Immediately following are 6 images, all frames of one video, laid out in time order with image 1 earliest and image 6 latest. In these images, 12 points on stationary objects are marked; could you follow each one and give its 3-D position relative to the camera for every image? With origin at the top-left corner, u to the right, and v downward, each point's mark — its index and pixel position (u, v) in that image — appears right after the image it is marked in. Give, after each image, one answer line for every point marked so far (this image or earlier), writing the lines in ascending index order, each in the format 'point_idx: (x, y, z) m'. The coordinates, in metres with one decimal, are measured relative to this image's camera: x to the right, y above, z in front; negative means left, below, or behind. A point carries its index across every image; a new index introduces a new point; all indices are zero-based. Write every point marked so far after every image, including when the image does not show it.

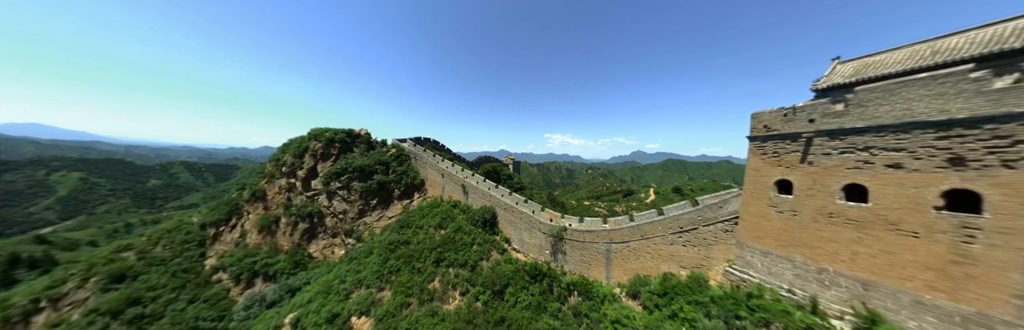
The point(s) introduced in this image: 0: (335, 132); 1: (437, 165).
0: (-15.1, +2.8, +16.3) m
1: (-6.0, -0.1, +15.3) m
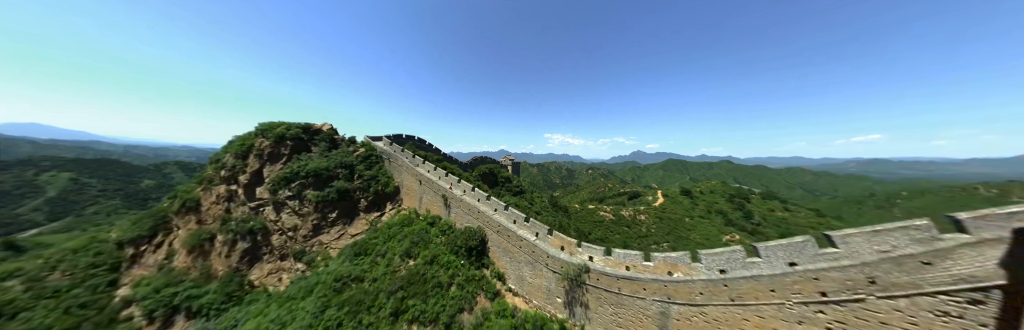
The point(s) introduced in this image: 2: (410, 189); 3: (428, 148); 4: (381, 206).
0: (-15.3, +2.6, +13.1) m
1: (-6.2, -0.3, +12.1) m
2: (-6.3, -1.5, +11.9) m
3: (-8.4, +1.6, +19.2) m
4: (-8.3, -2.6, +12.1) m
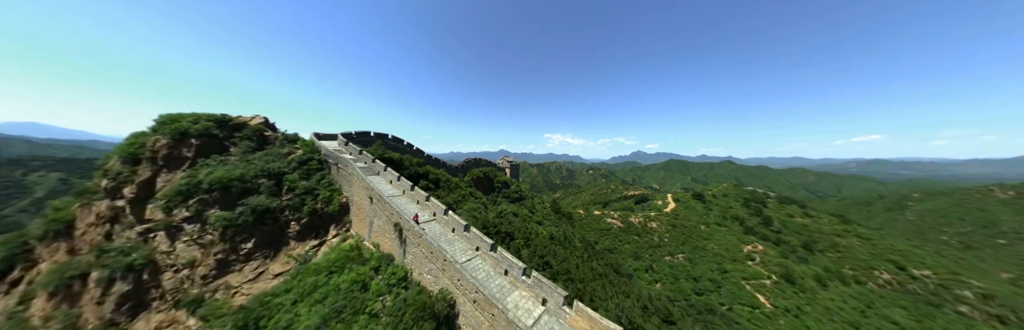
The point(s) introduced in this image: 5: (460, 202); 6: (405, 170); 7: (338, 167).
0: (-15.6, +2.3, +9.6) m
1: (-6.5, -0.6, +8.6) m
2: (-6.6, -1.8, +8.3) m
3: (-8.7, +1.2, +15.7) m
4: (-8.6, -3.0, +8.6) m
5: (-4.5, -3.2, +16.6) m
6: (-7.7, -0.4, +13.7) m
7: (-8.5, -0.1, +9.4) m
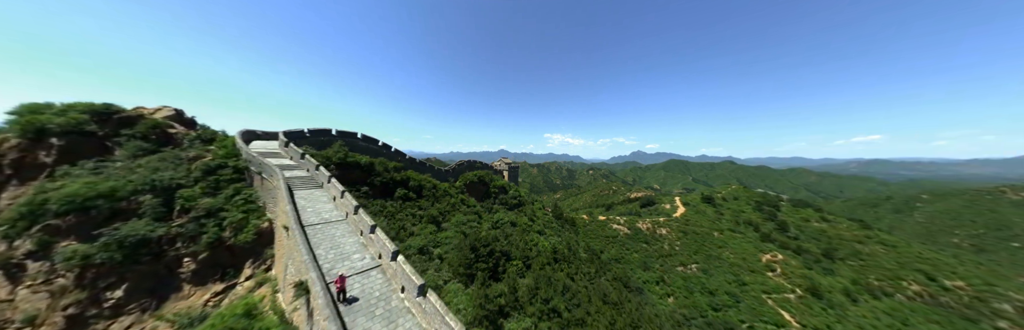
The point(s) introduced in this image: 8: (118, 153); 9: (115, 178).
0: (-15.9, +2.0, +7.0) m
1: (-6.7, -0.9, +6.0) m
2: (-6.9, -2.2, +5.8) m
3: (-9.0, +0.9, +13.1) m
4: (-8.8, -3.3, +6.0) m
5: (-4.7, -3.5, +14.0) m
6: (-7.9, -0.7, +11.1) m
7: (-8.8, -0.4, +6.9) m
8: (-13.5, +0.4, +6.7) m
9: (-12.7, -0.3, +6.3) m
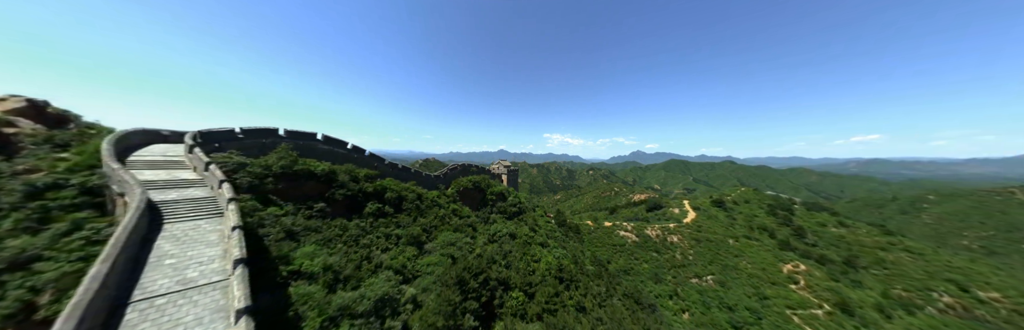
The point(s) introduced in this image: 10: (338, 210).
0: (-15.9, +1.5, +4.6) m
1: (-6.8, -1.4, +3.7) m
2: (-6.9, -2.6, +3.4) m
3: (-9.1, +0.5, +10.8) m
4: (-8.8, -3.7, +3.6) m
5: (-4.8, -3.9, +11.7) m
6: (-8.0, -1.1, +8.8) m
7: (-8.8, -0.8, +4.5) m
8: (-13.5, 0.0, +4.4) m
9: (-12.8, -0.7, +3.9) m
10: (-7.9, -2.0, +8.8) m
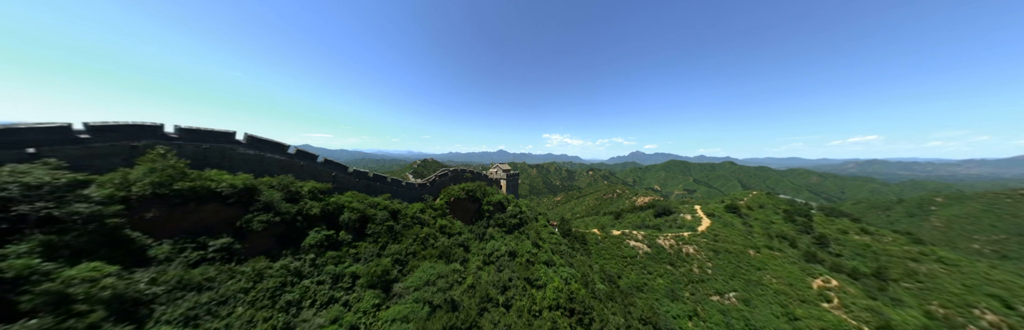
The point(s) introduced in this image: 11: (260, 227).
0: (-15.9, +1.1, +1.8) m
1: (-6.7, -1.8, +0.9) m
2: (-6.8, -3.0, +0.7) m
3: (-9.0, +0.1, +8.0) m
4: (-8.8, -4.1, +0.9) m
5: (-4.7, -4.3, +8.9) m
6: (-7.9, -1.6, +6.0) m
7: (-8.8, -1.3, +1.8) m
8: (-13.5, -0.4, +1.6) m
9: (-12.7, -1.1, +1.1) m
10: (-7.9, -2.5, +6.0) m
11: (-7.9, -2.0, +6.0) m
